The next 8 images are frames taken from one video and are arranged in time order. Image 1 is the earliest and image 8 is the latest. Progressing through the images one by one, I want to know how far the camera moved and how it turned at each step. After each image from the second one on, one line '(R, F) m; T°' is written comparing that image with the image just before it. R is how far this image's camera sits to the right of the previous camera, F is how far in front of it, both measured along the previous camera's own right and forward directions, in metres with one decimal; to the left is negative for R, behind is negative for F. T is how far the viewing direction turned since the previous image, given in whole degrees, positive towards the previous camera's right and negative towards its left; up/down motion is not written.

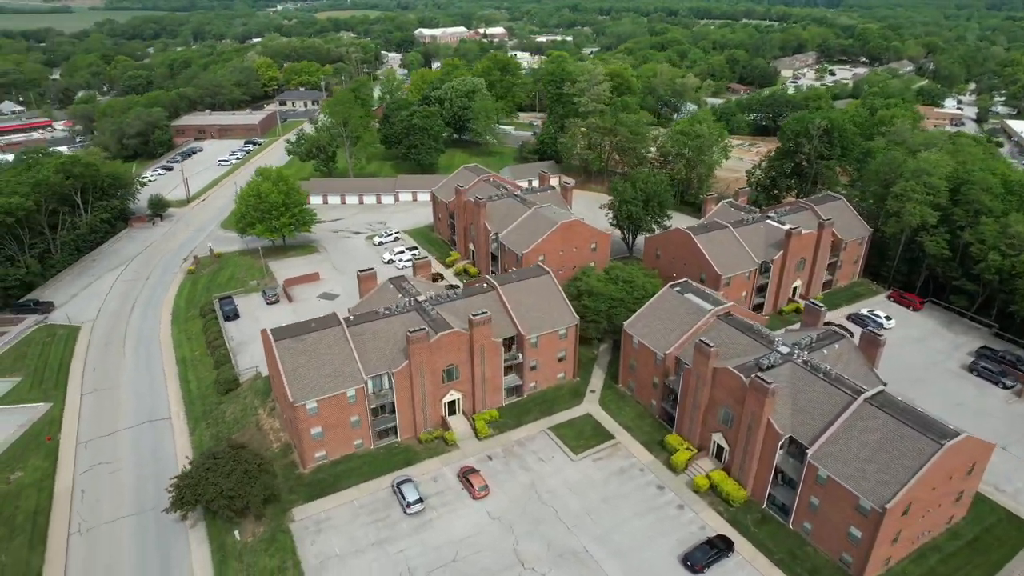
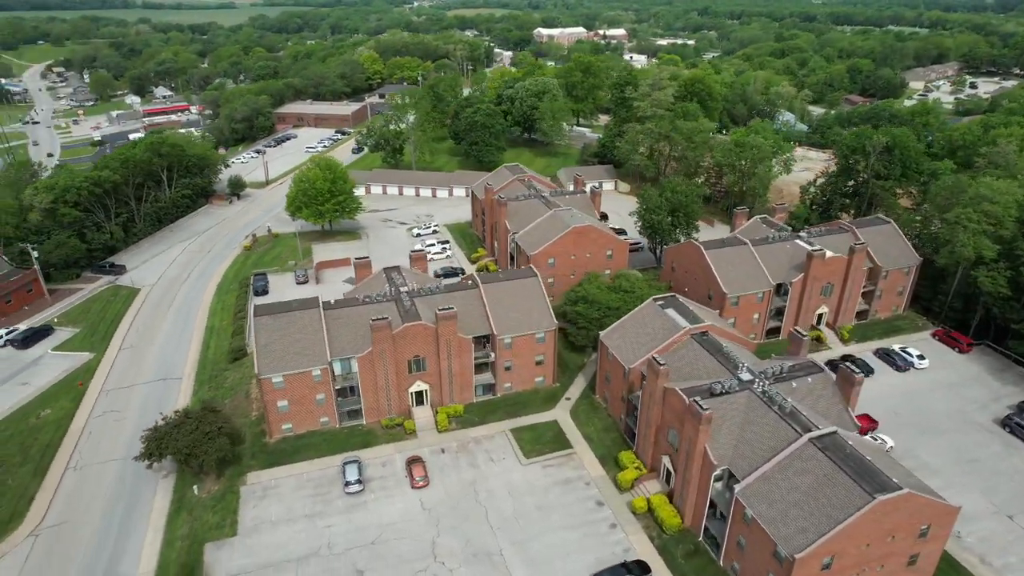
(+9.7, +0.7) m; -10°
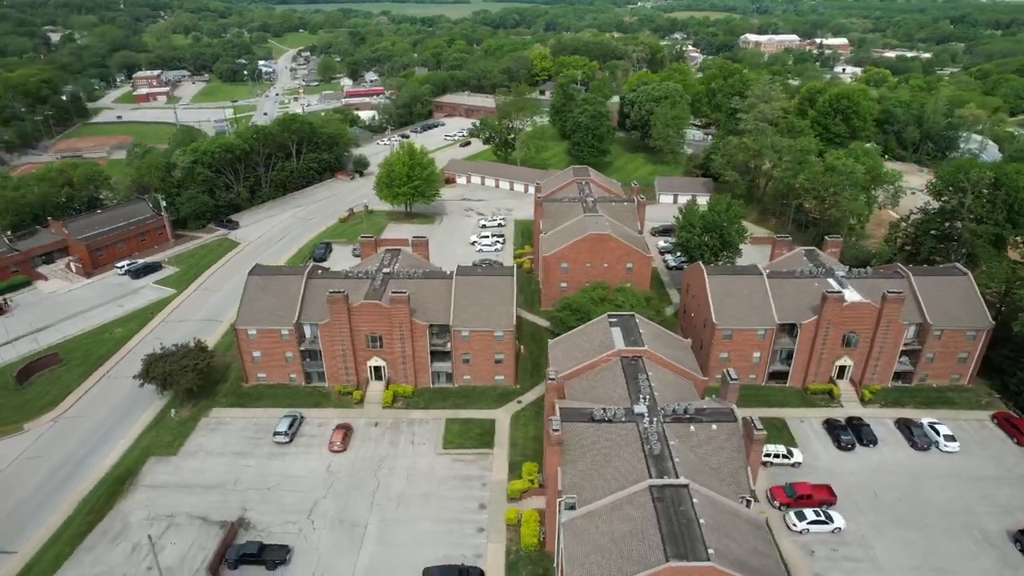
(+16.5, +2.1) m; -17°
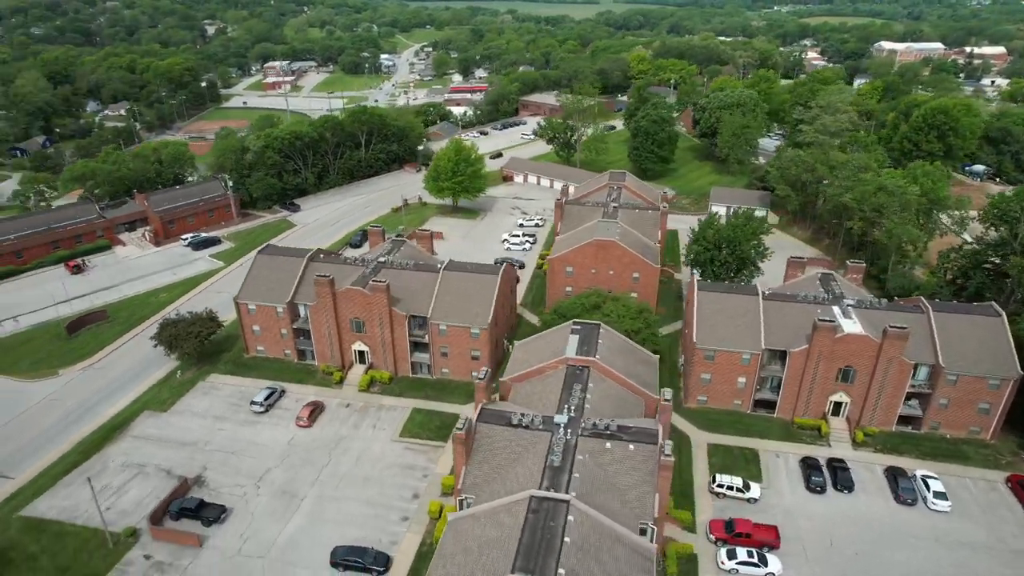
(+9.7, +0.8) m; -10°
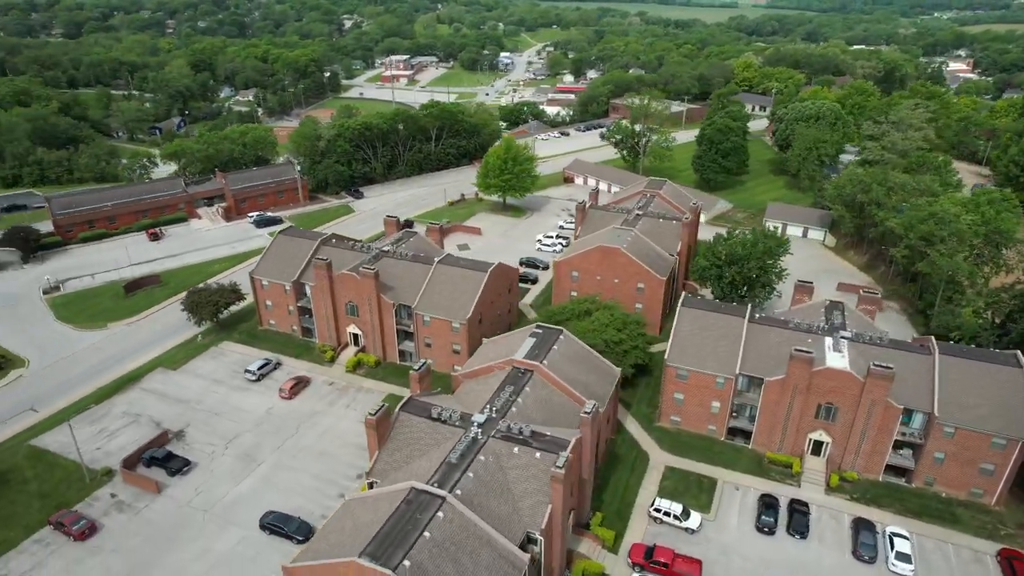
(+9.7, +0.6) m; -10°
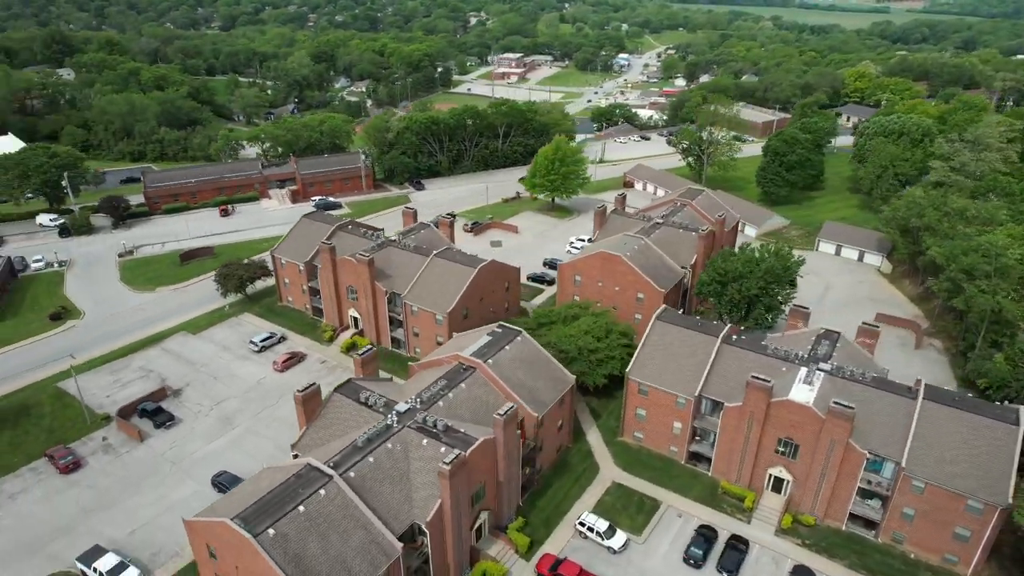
(+9.7, +0.7) m; -10°
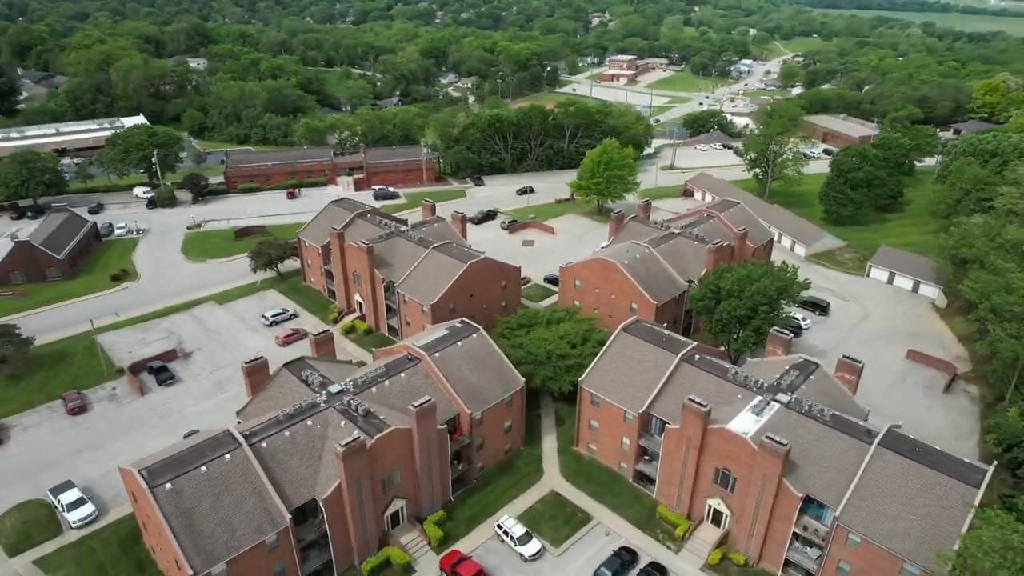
(+9.7, +0.7) m; -10°
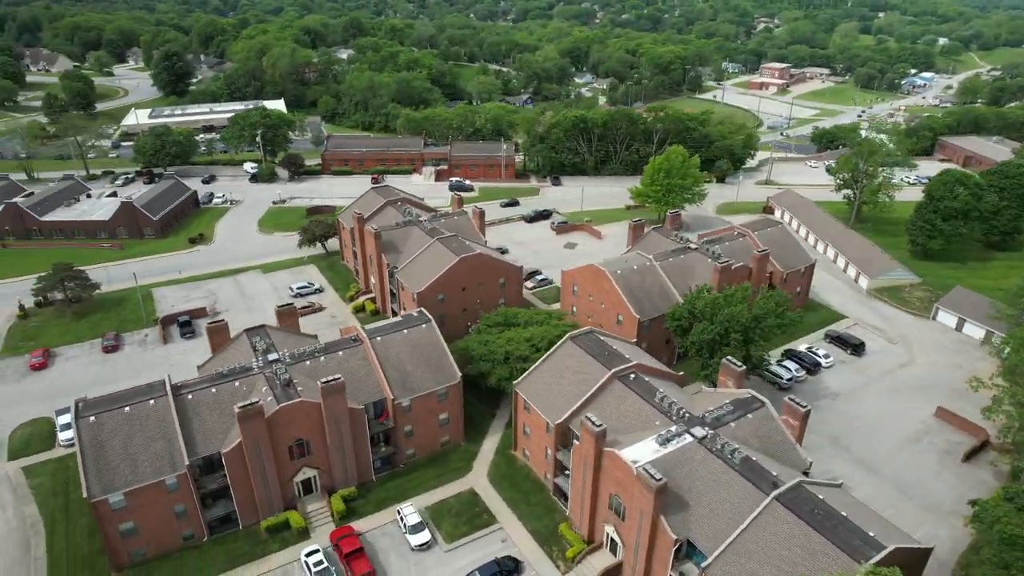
(+12.5, +1.3) m; -13°
